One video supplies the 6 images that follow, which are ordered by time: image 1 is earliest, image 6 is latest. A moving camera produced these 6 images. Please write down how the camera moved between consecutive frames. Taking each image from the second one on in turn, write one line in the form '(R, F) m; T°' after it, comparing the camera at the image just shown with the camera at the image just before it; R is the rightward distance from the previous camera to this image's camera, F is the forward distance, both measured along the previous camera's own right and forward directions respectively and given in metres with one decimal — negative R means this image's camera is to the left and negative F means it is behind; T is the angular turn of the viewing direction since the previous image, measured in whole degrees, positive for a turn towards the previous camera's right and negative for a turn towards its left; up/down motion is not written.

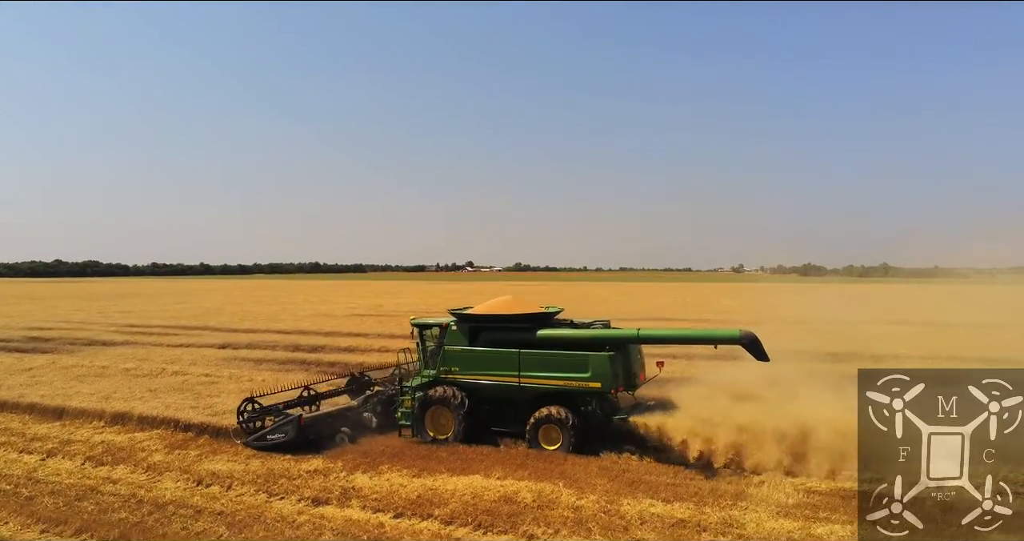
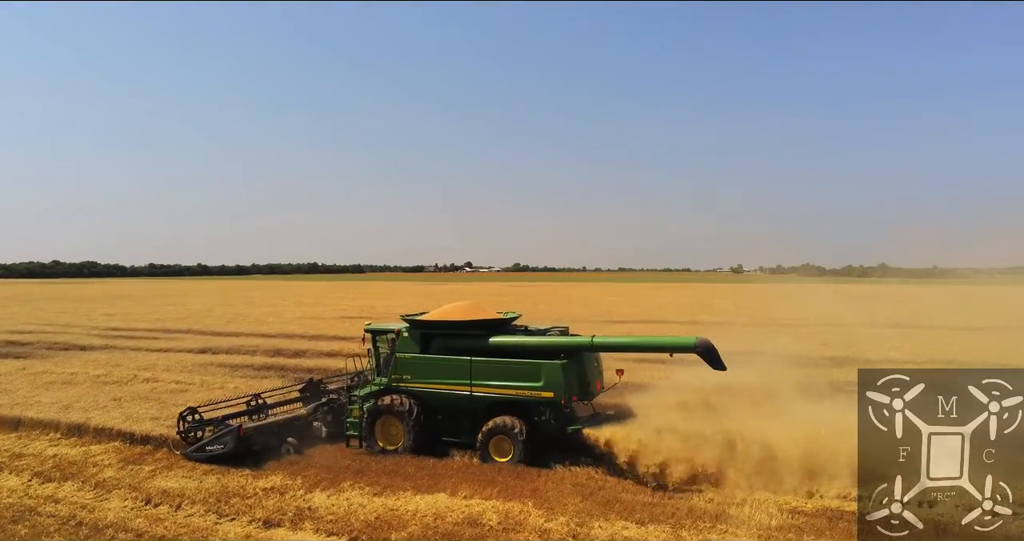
(+0.4, +0.5) m; 0°
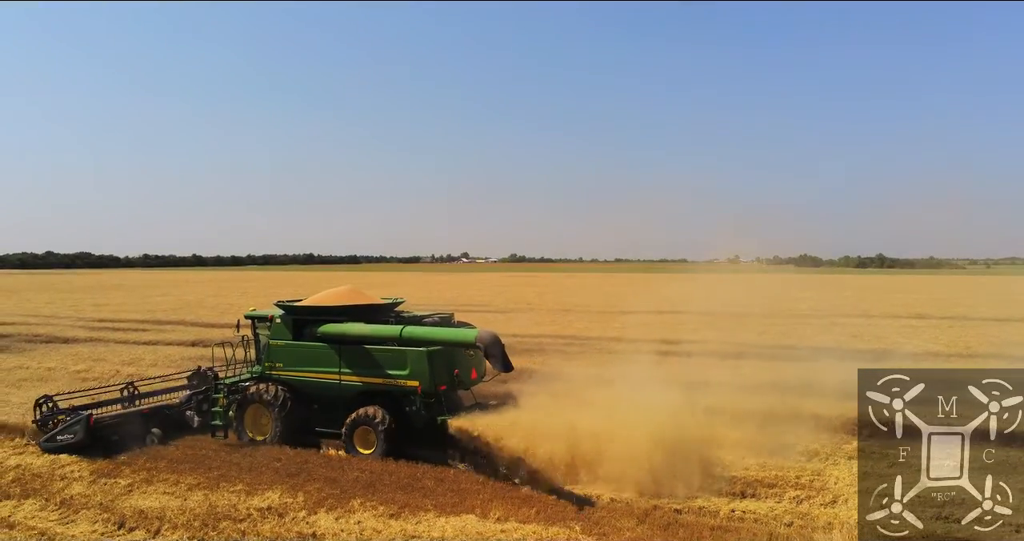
(-0.5, +1.3) m; 0°
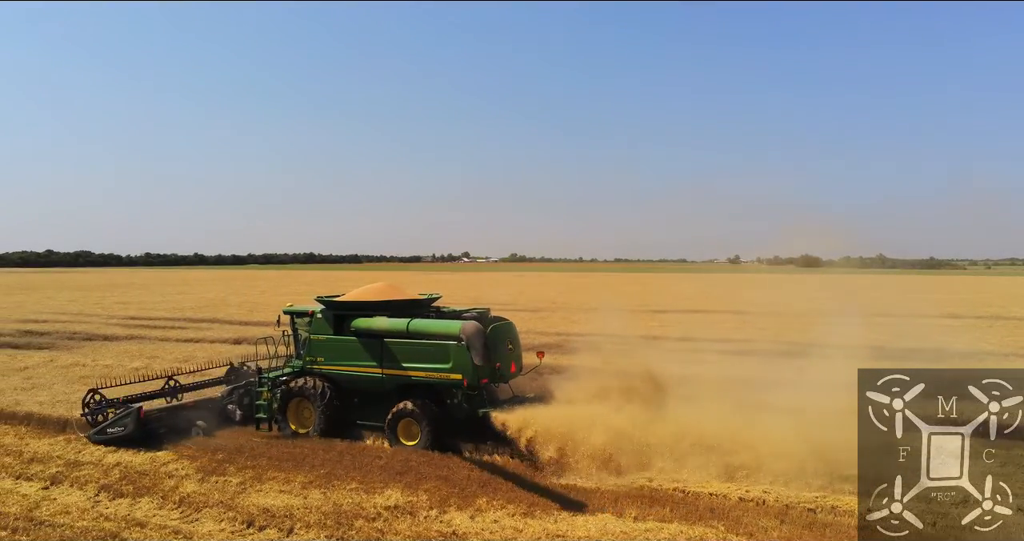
(-1.4, +0.1) m; 0°
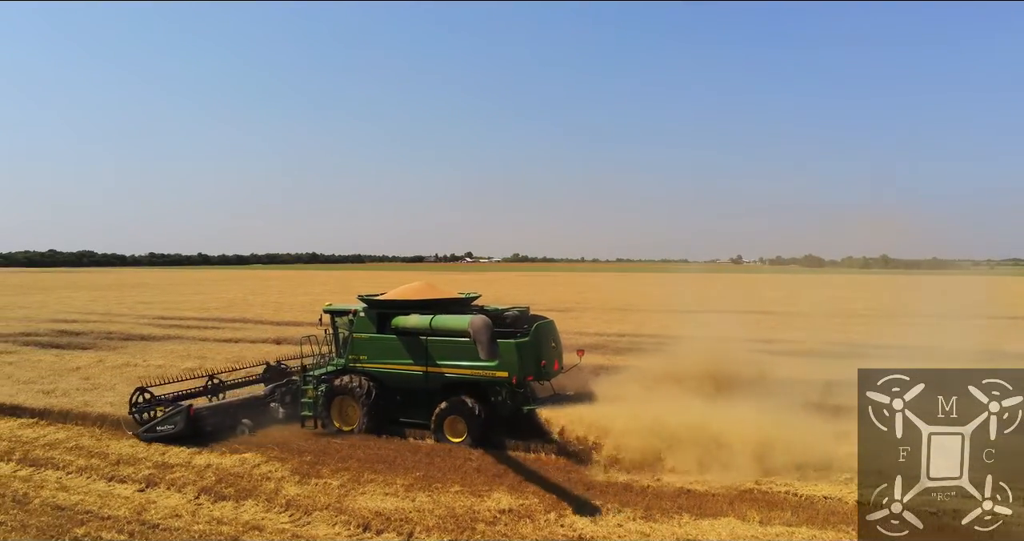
(-1.2, +0.1) m; 0°
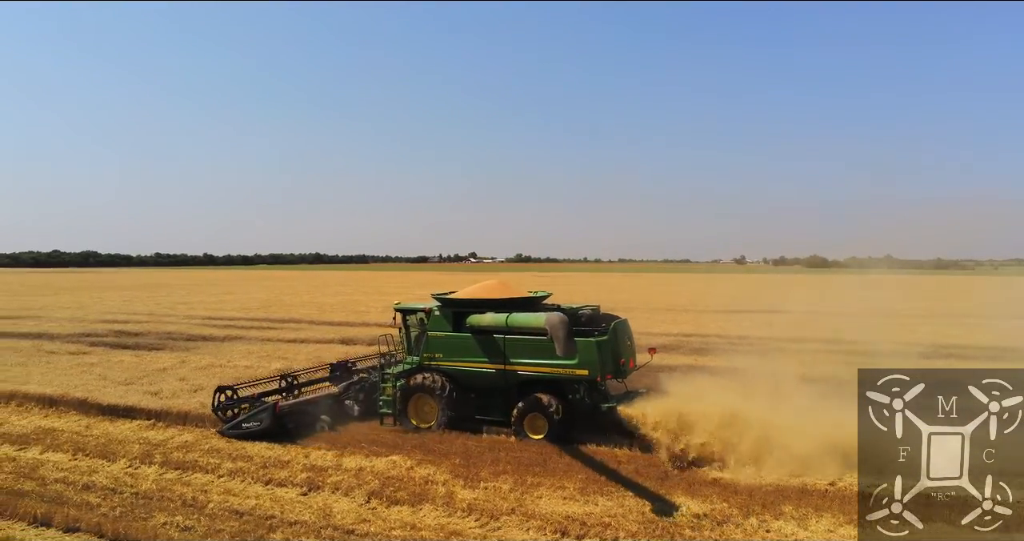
(-2.0, +0.2) m; 0°
